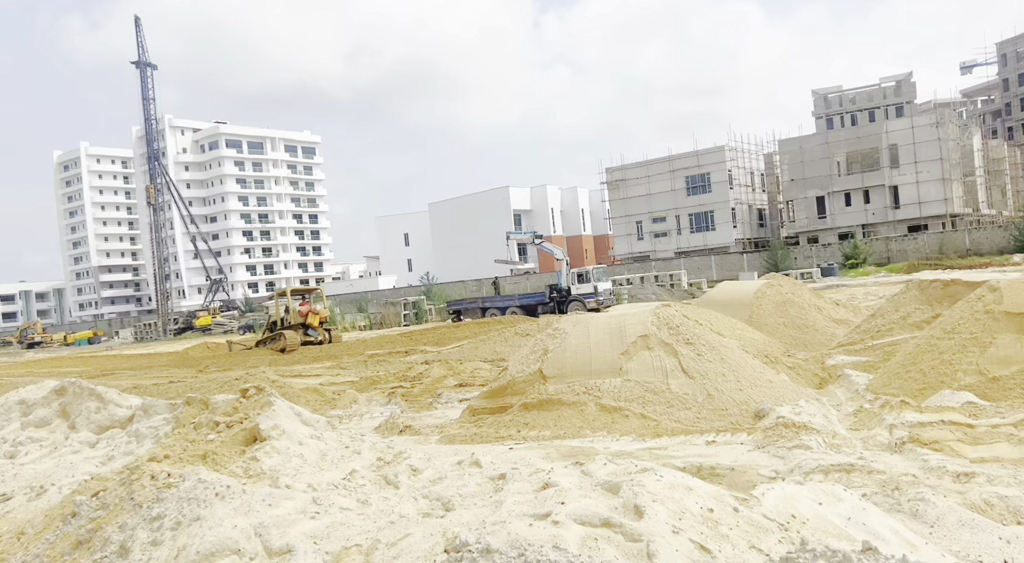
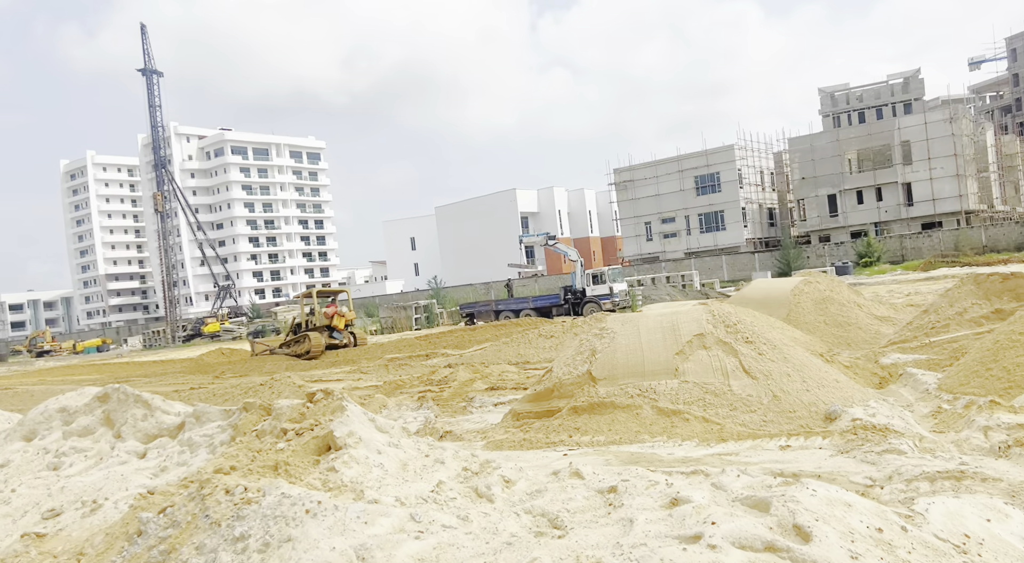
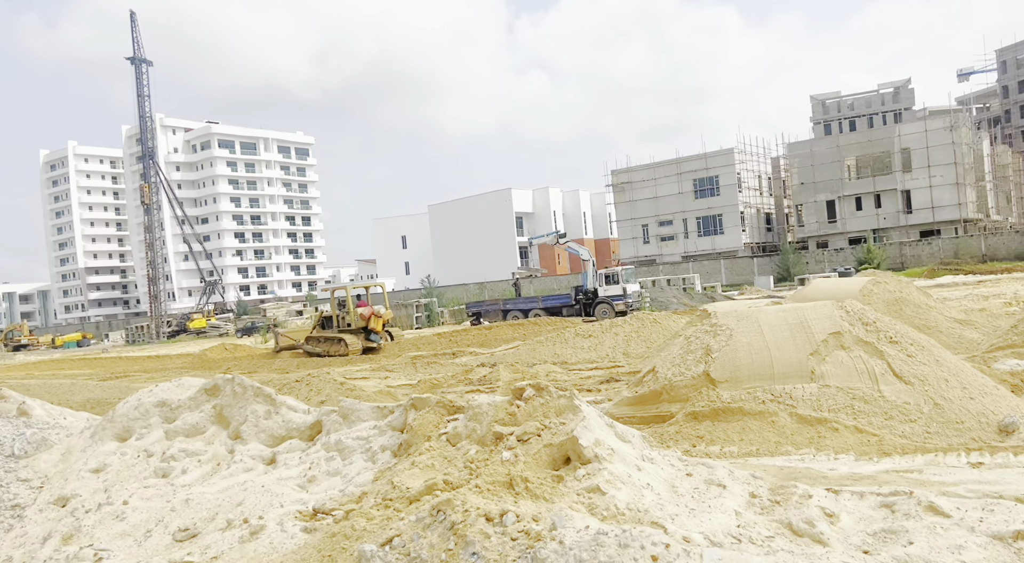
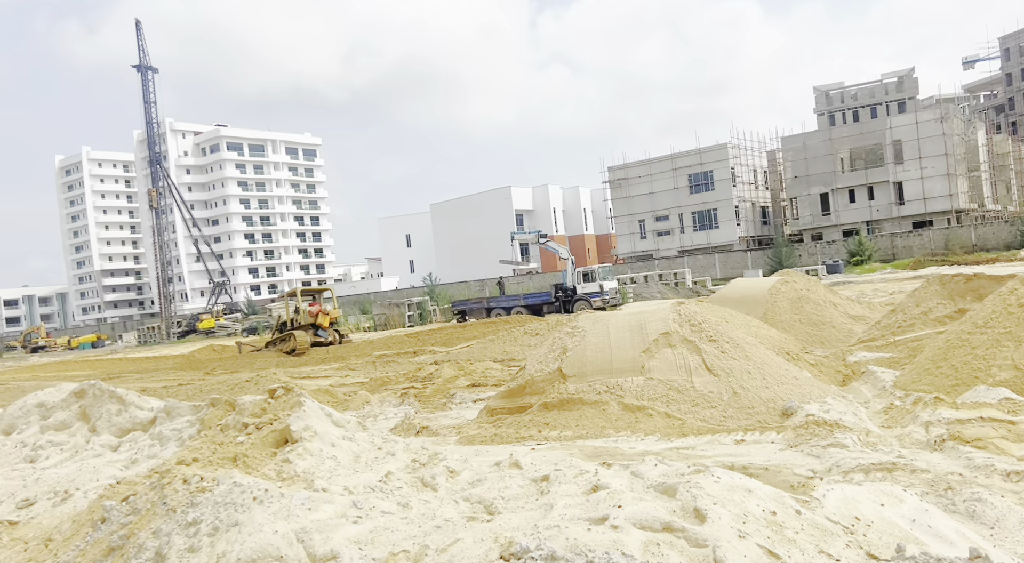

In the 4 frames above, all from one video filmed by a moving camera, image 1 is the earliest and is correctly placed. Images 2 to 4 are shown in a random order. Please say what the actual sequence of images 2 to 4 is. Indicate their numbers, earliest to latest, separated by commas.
4, 2, 3
